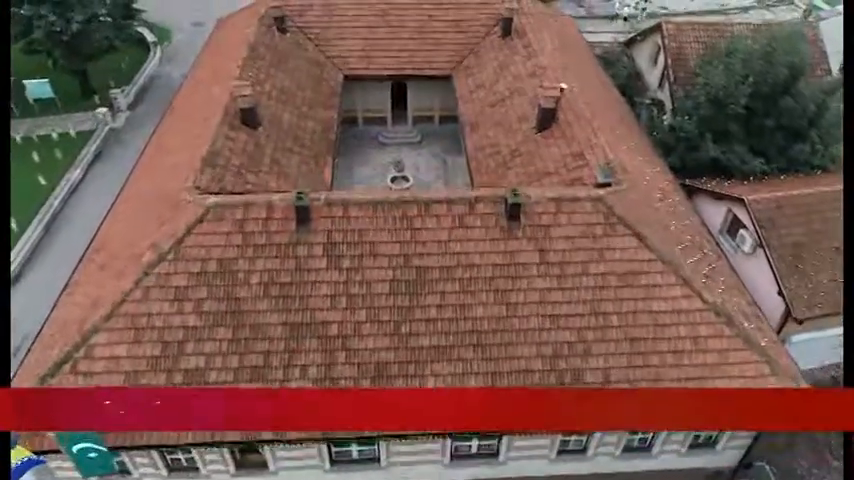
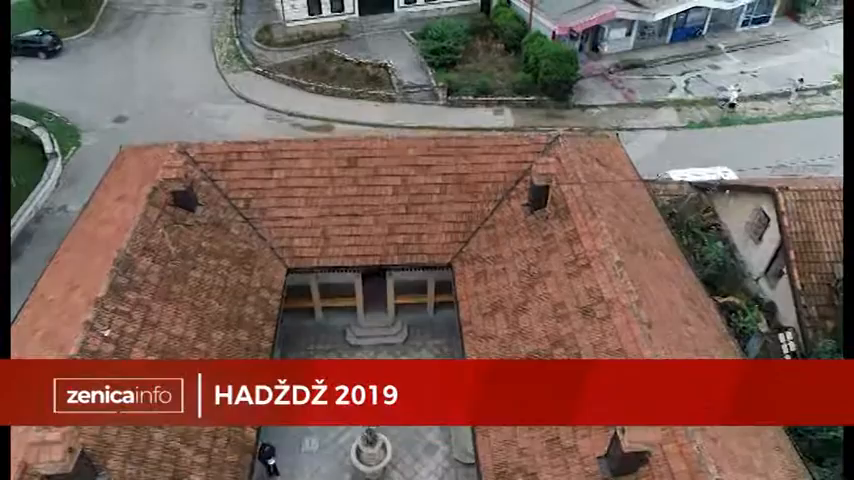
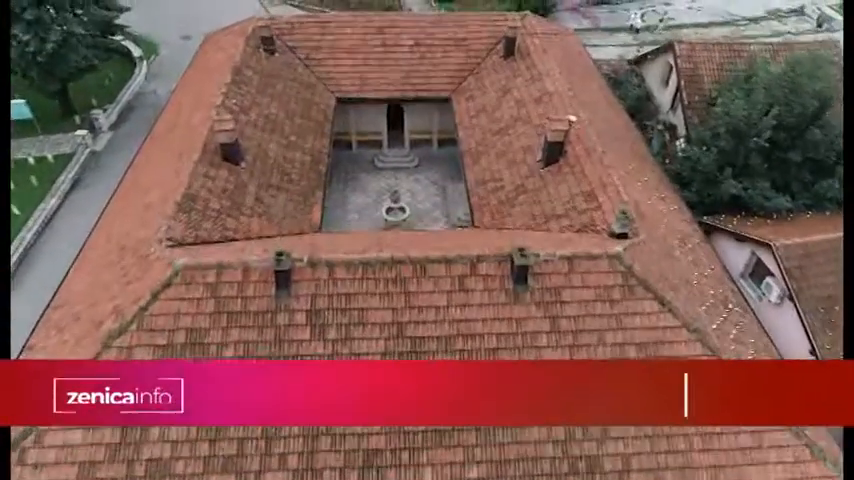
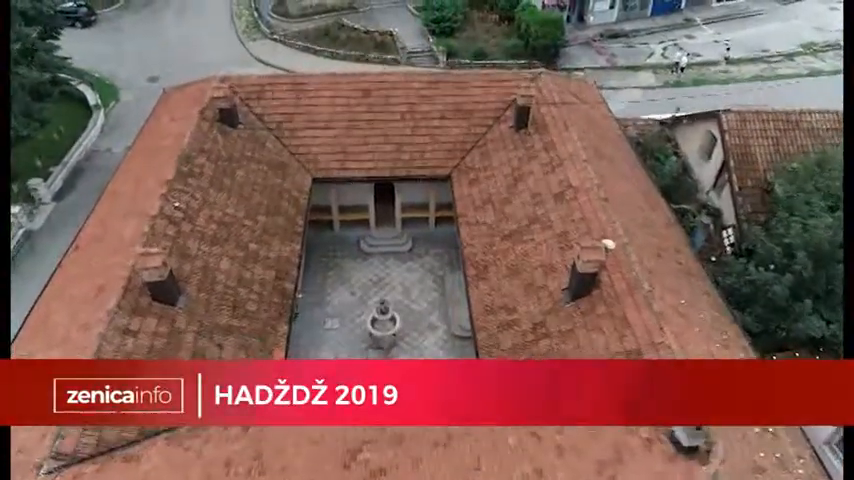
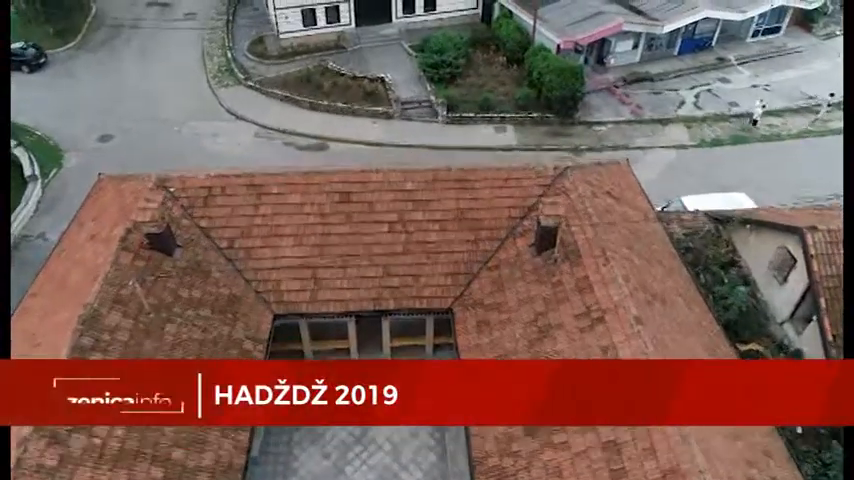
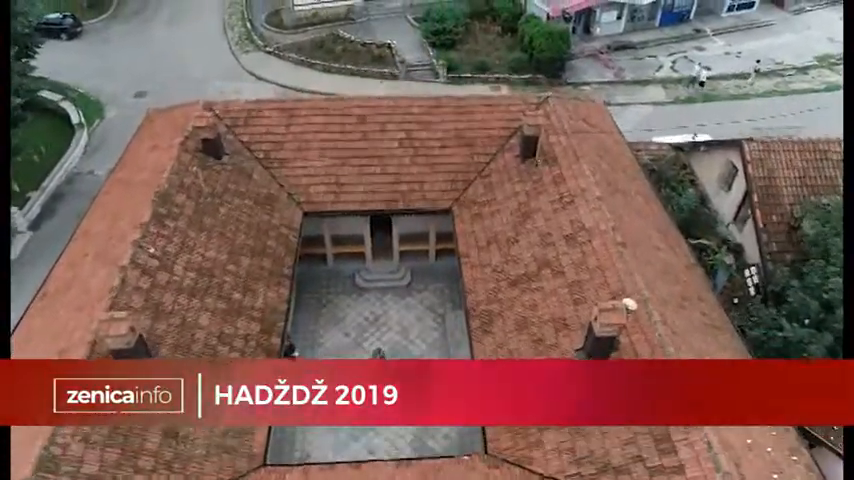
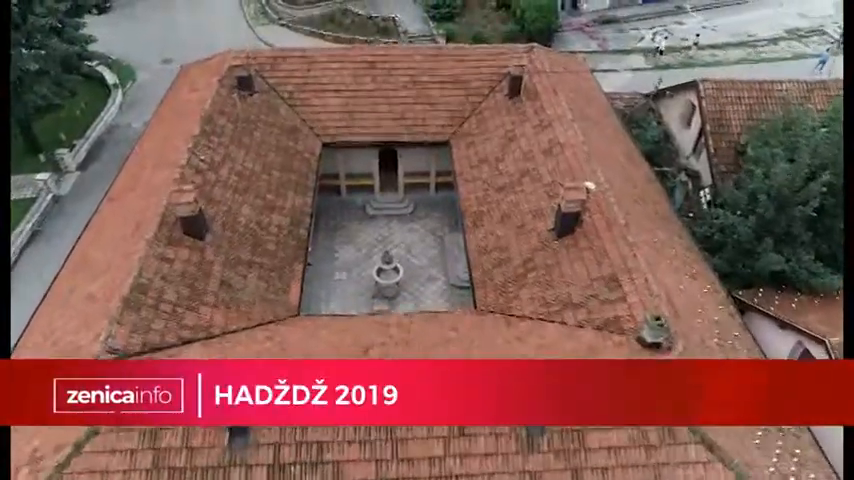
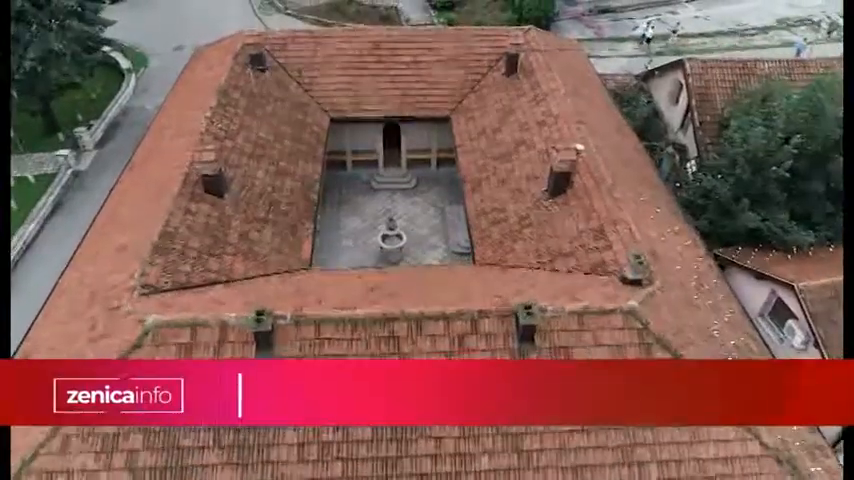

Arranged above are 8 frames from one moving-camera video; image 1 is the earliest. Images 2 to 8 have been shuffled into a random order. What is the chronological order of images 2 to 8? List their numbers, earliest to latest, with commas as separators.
3, 8, 7, 4, 6, 2, 5
